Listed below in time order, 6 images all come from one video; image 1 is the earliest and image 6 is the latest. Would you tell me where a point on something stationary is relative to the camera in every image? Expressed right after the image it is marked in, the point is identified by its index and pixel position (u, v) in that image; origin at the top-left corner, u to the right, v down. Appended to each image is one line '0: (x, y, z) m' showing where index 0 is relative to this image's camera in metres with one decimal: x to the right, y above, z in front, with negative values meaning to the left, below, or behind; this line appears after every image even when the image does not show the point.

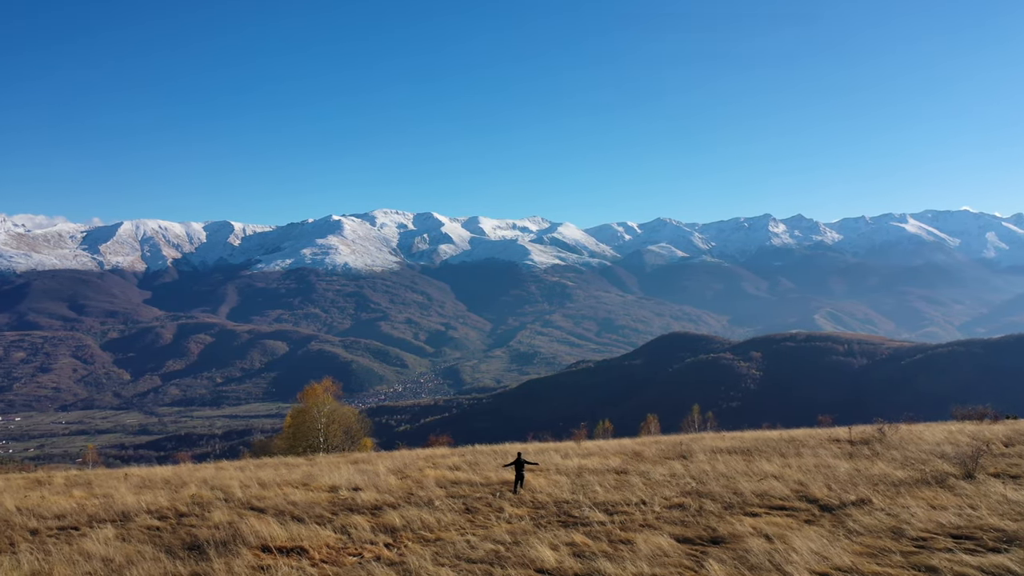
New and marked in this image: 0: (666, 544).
0: (+5.7, -9.4, +19.9) m
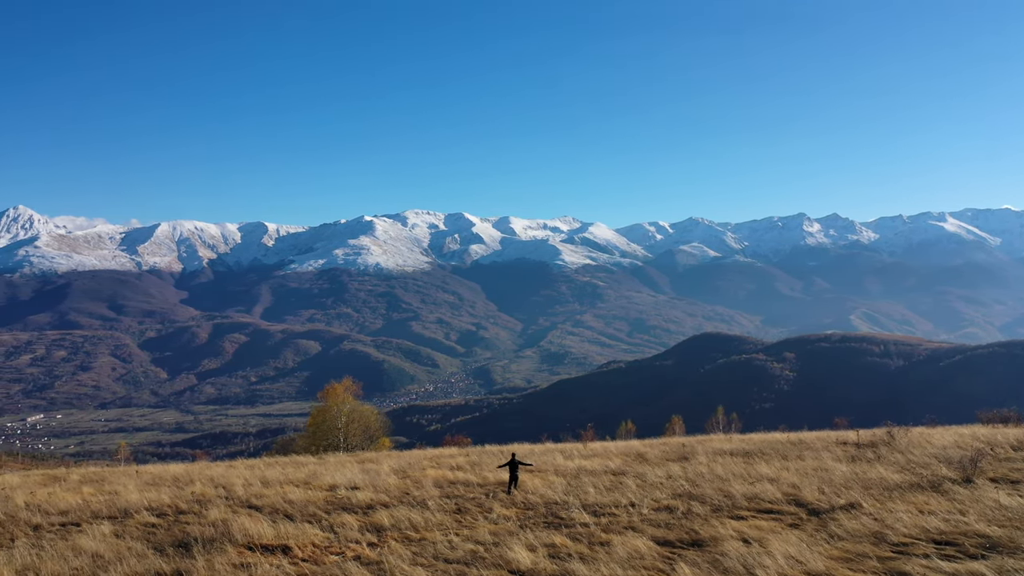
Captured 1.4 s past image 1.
0: (+4.8, -9.5, +19.7) m
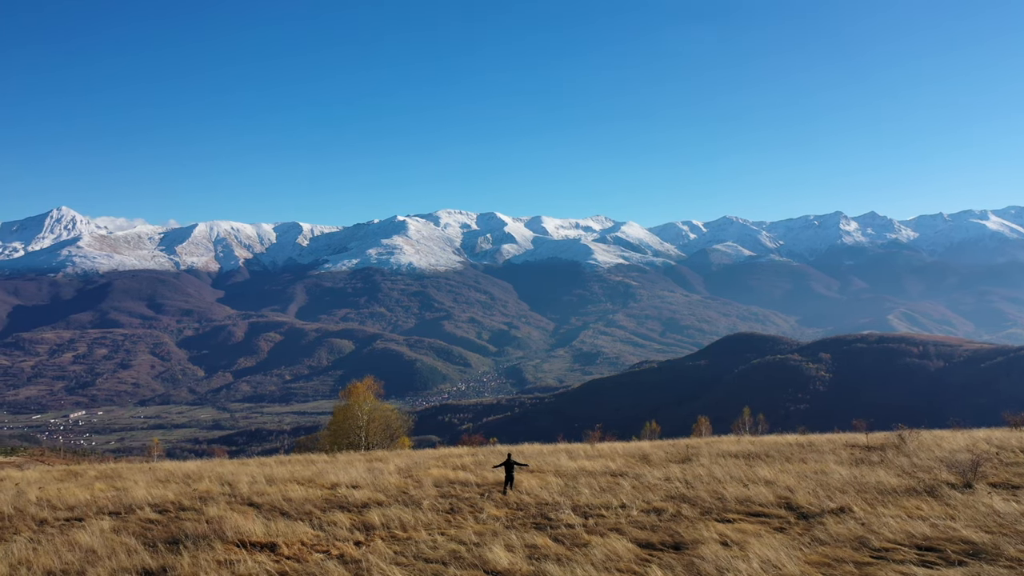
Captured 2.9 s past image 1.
0: (+4.0, -9.5, +19.7) m
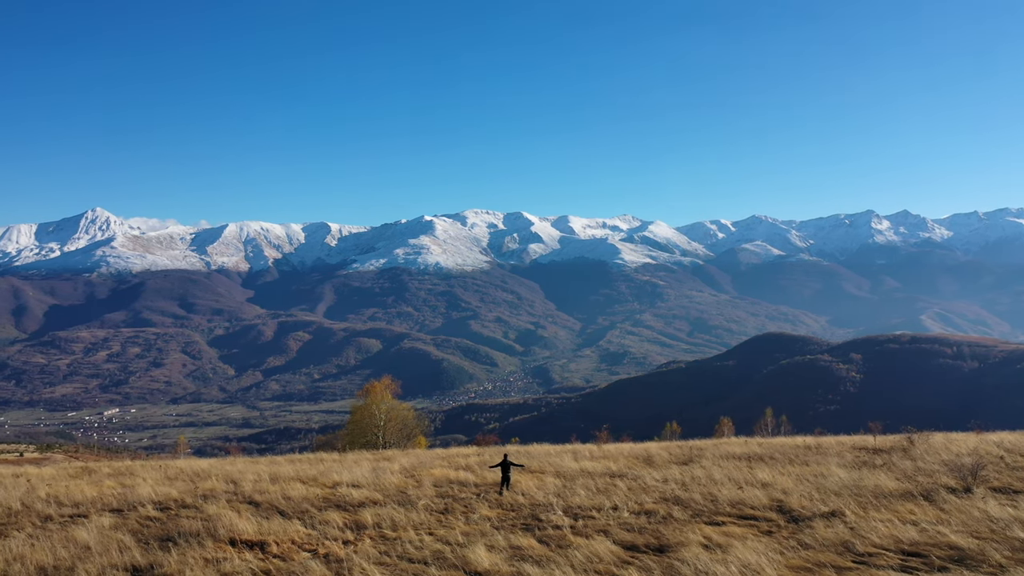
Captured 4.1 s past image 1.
0: (+3.4, -9.5, +19.6) m
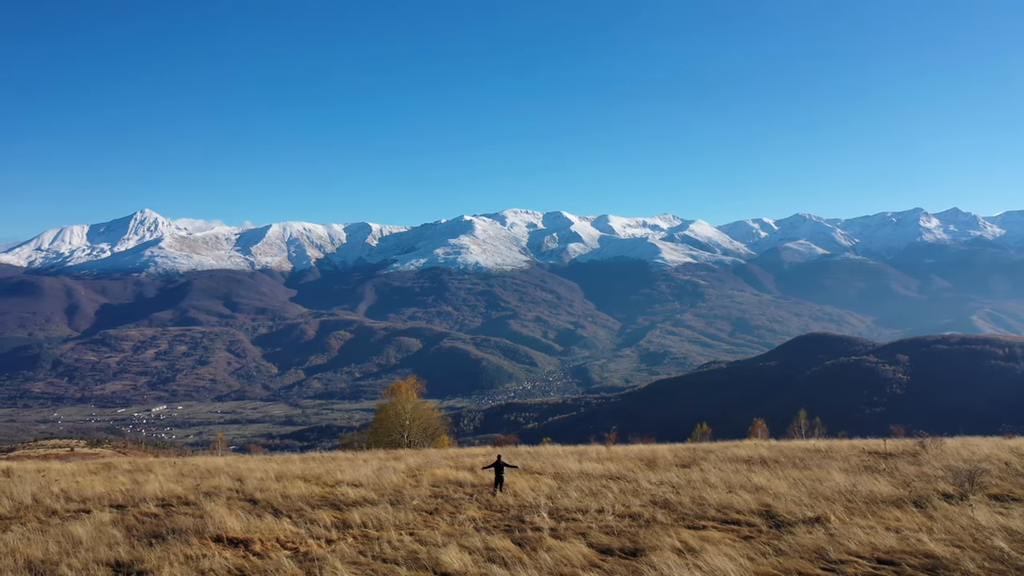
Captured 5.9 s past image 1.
0: (+2.3, -9.6, +19.6) m
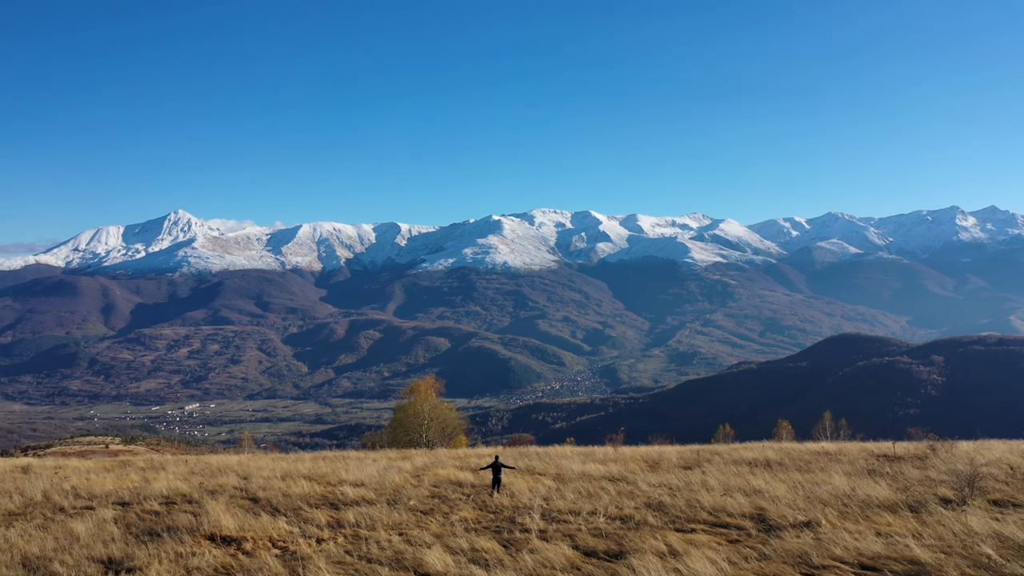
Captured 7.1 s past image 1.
0: (+1.6, -9.7, +19.6) m
